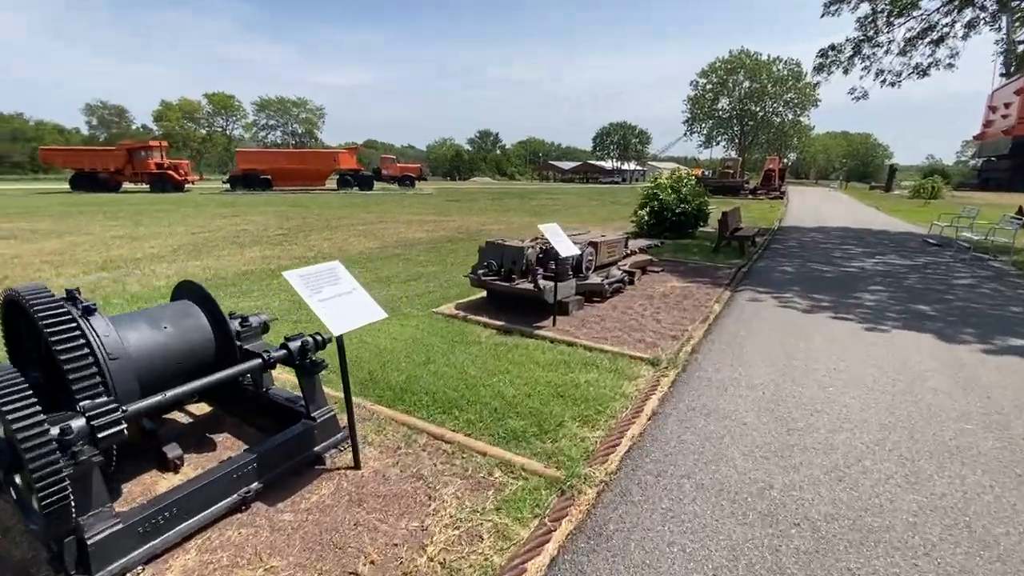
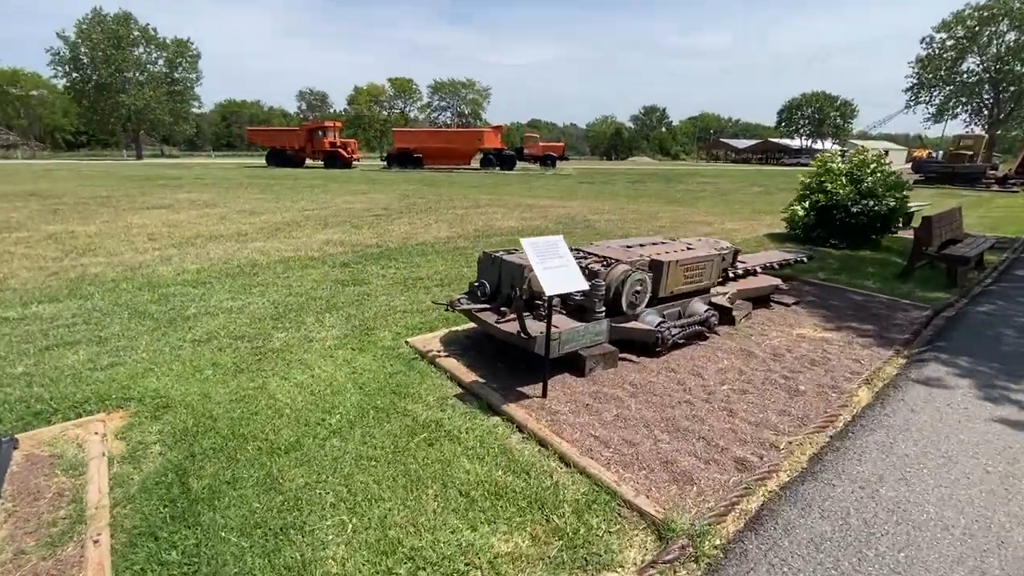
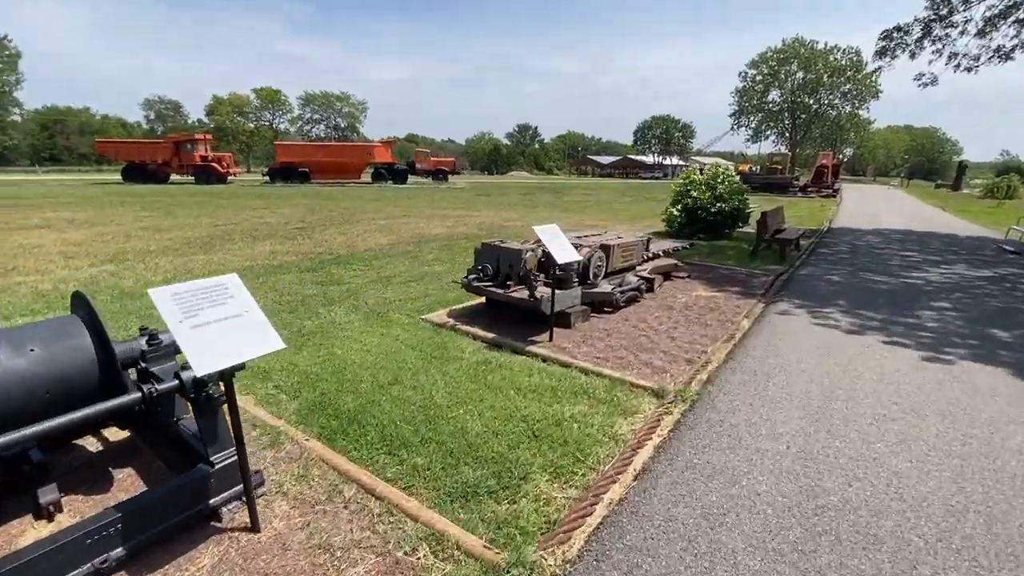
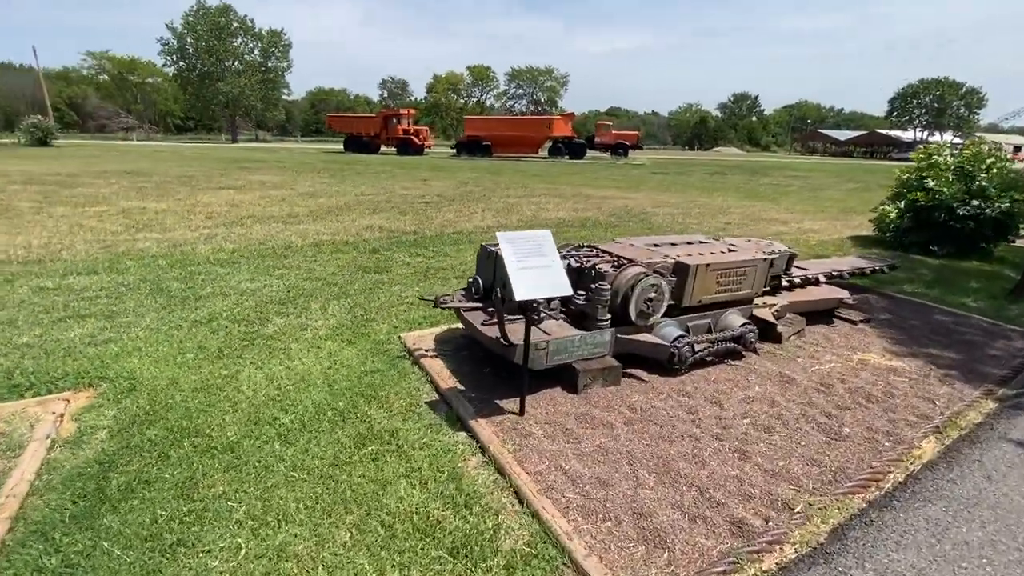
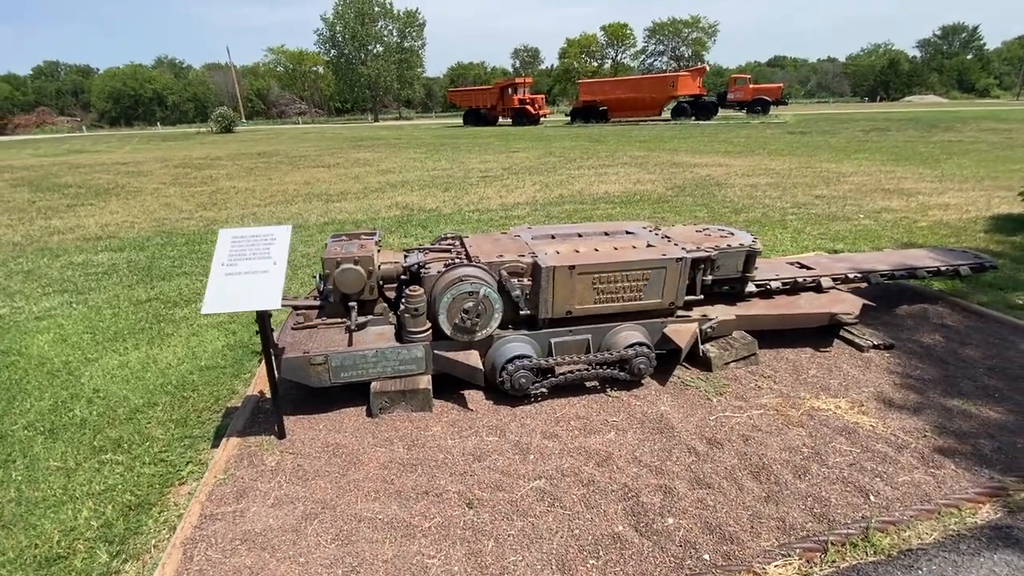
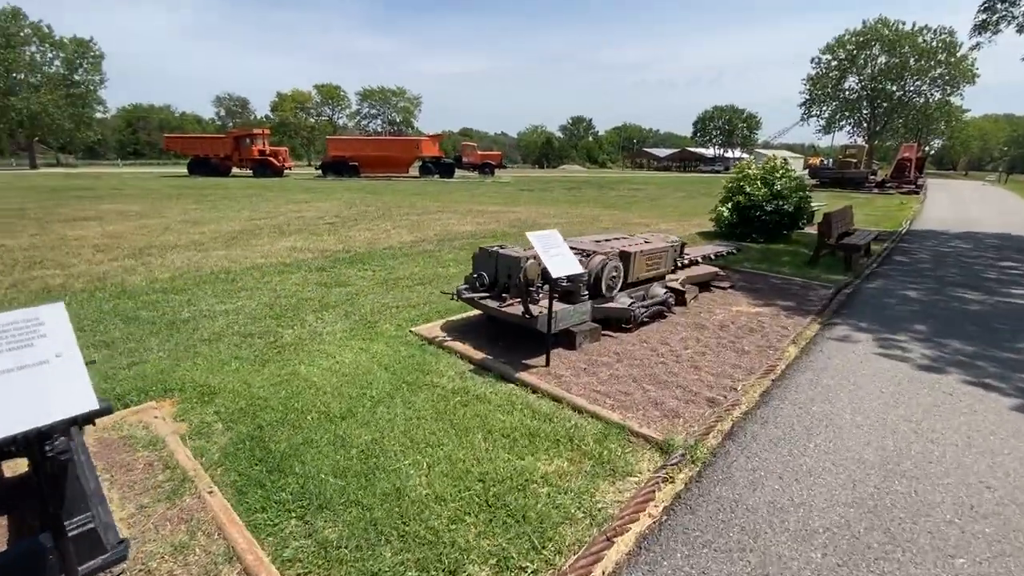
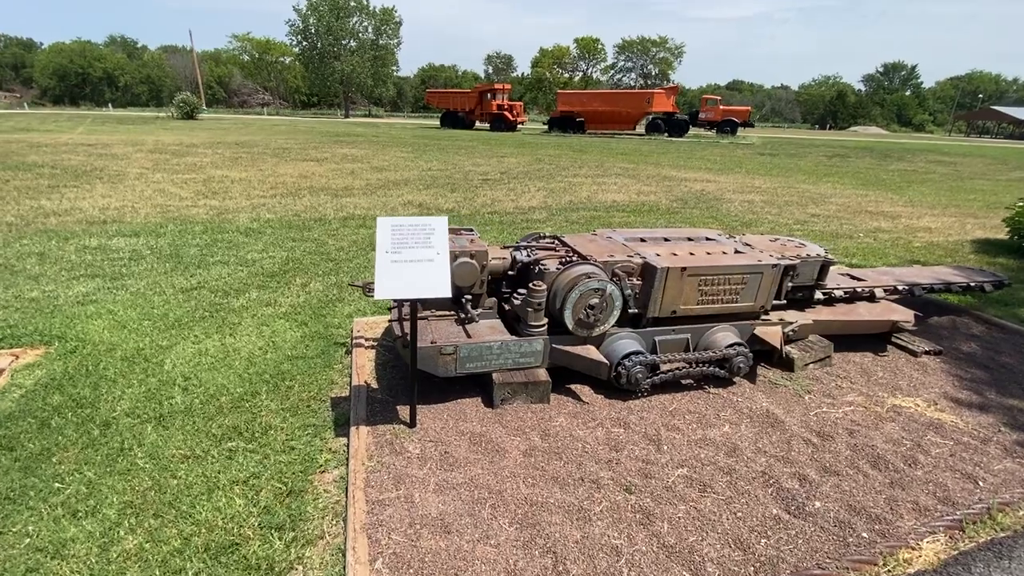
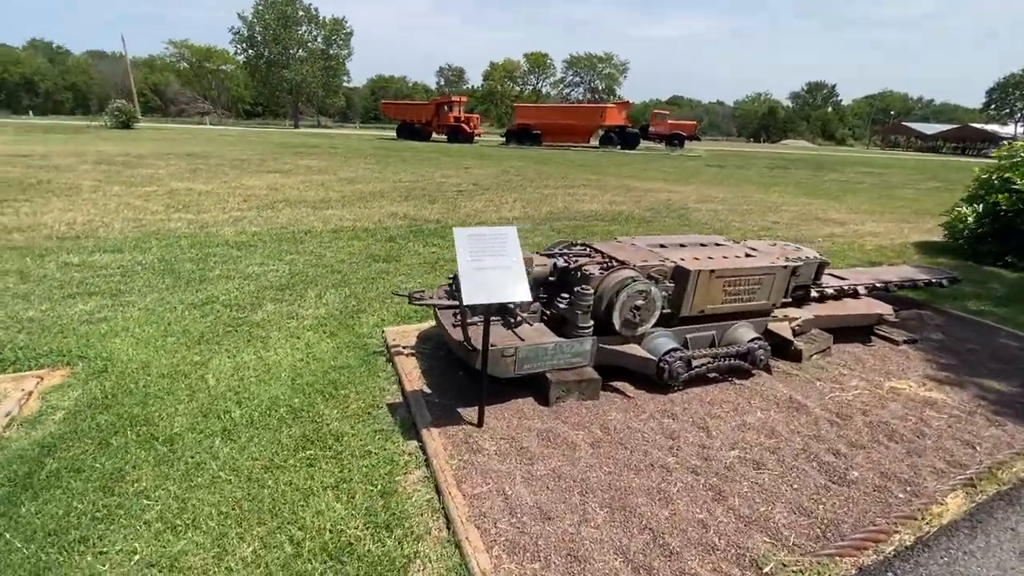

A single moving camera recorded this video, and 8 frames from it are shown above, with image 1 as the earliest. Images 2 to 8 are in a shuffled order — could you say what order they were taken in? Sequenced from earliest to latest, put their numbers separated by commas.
3, 6, 2, 4, 8, 7, 5
